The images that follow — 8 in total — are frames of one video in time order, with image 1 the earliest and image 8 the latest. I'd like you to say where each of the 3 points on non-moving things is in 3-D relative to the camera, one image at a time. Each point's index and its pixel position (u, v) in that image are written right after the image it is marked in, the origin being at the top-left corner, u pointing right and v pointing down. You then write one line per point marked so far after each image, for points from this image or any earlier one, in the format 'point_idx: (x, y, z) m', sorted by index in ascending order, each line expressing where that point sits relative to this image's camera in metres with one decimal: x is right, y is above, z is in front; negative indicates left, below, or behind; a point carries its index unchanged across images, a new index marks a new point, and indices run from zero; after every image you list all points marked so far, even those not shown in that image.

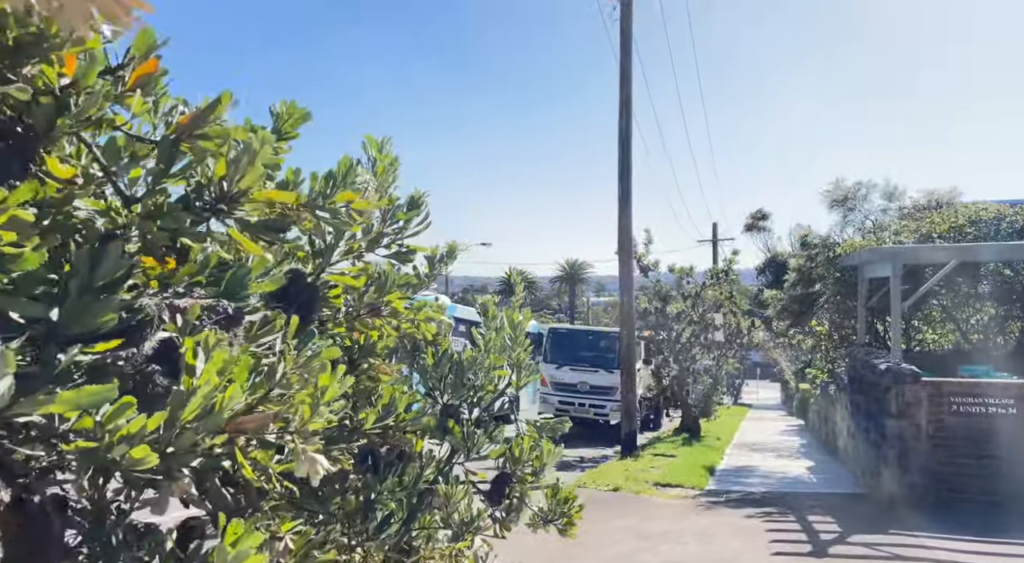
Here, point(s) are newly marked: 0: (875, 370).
0: (+4.3, -1.1, +10.2) m
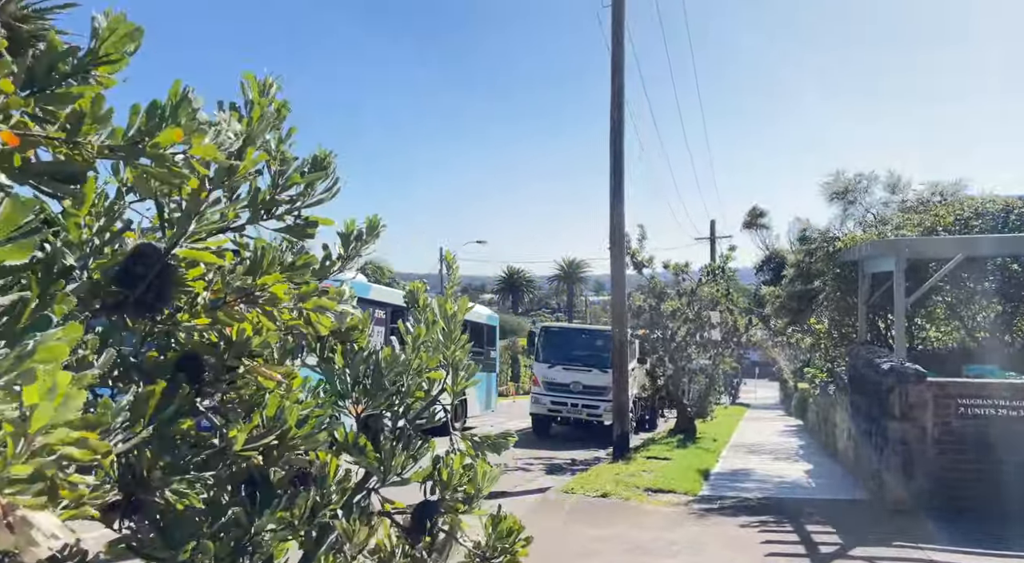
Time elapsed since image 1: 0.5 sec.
0: (+4.1, -1.0, +9.7) m
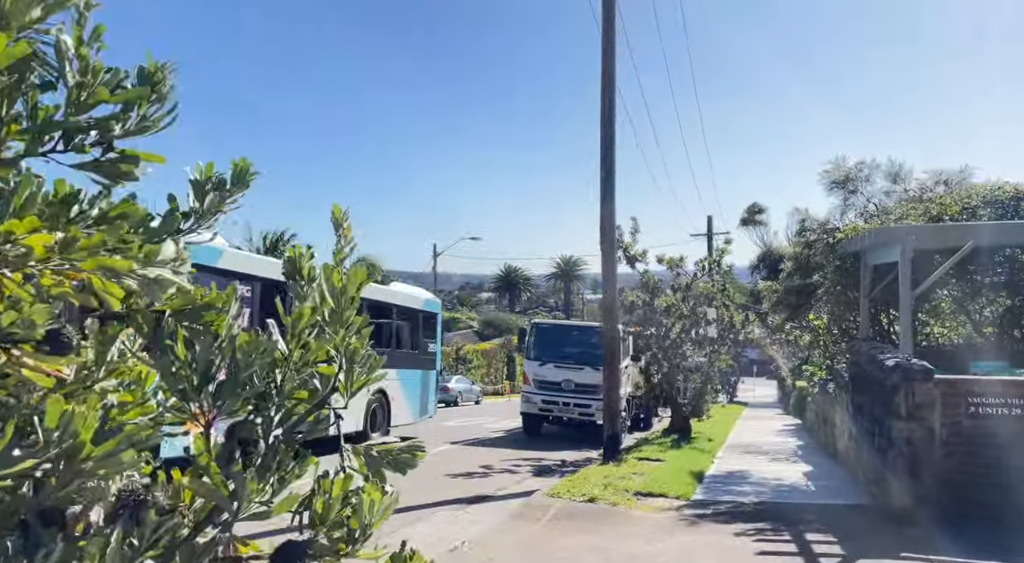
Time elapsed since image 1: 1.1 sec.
0: (+3.9, -0.9, +9.1) m
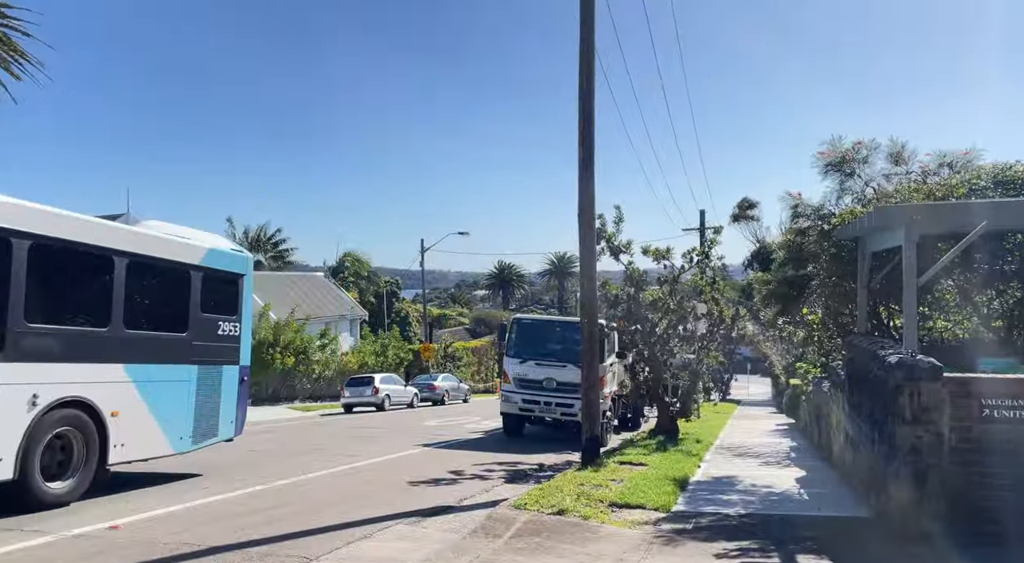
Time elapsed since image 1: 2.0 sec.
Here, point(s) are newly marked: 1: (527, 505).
0: (+3.5, -0.8, +8.1) m
1: (+0.2, -2.5, +9.6) m
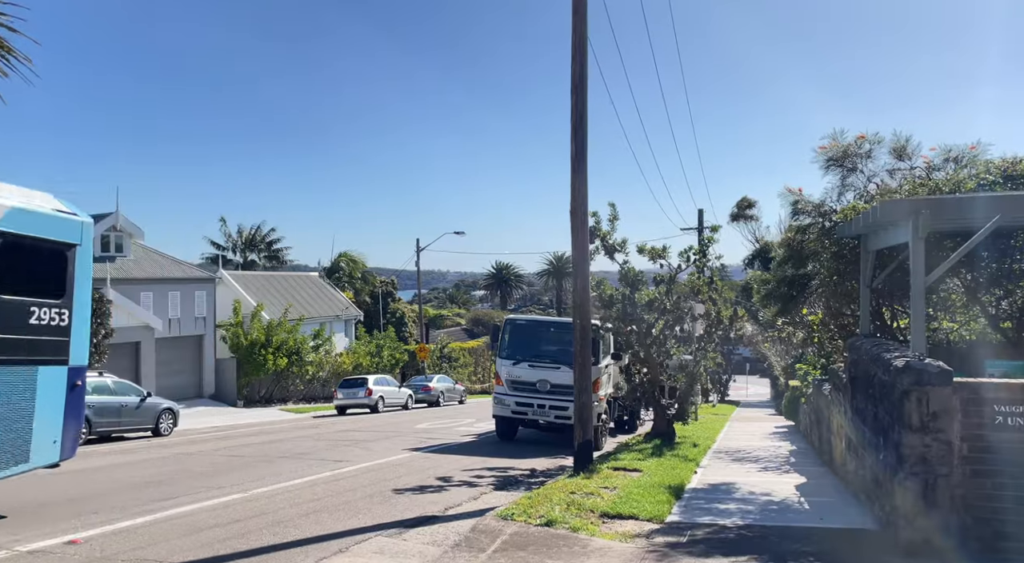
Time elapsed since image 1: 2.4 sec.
0: (+3.4, -0.8, +7.7) m
1: (0.0, -2.5, +9.1) m
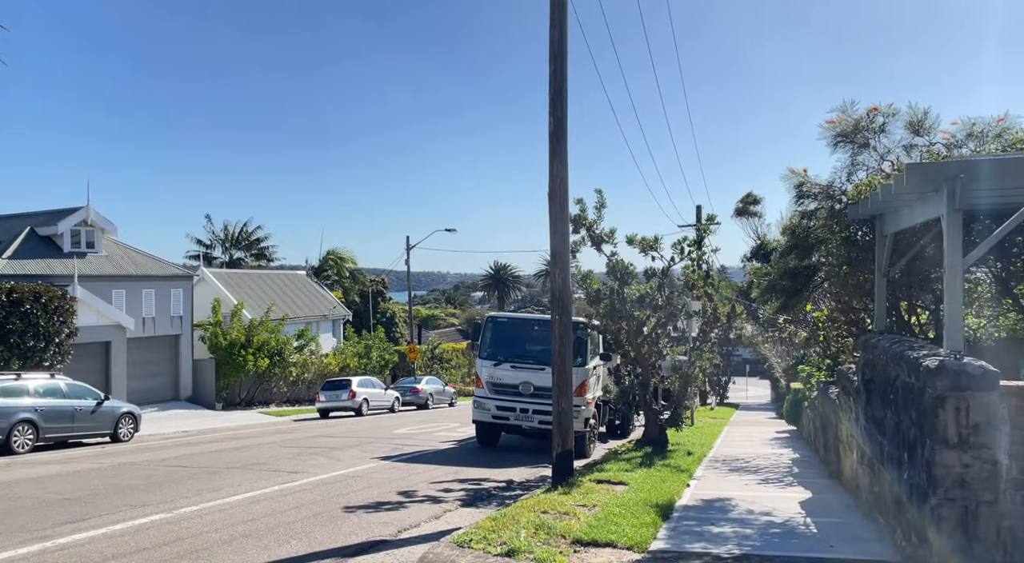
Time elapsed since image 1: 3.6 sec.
0: (+3.0, -0.7, +6.3) m
1: (-0.4, -2.4, +7.8) m
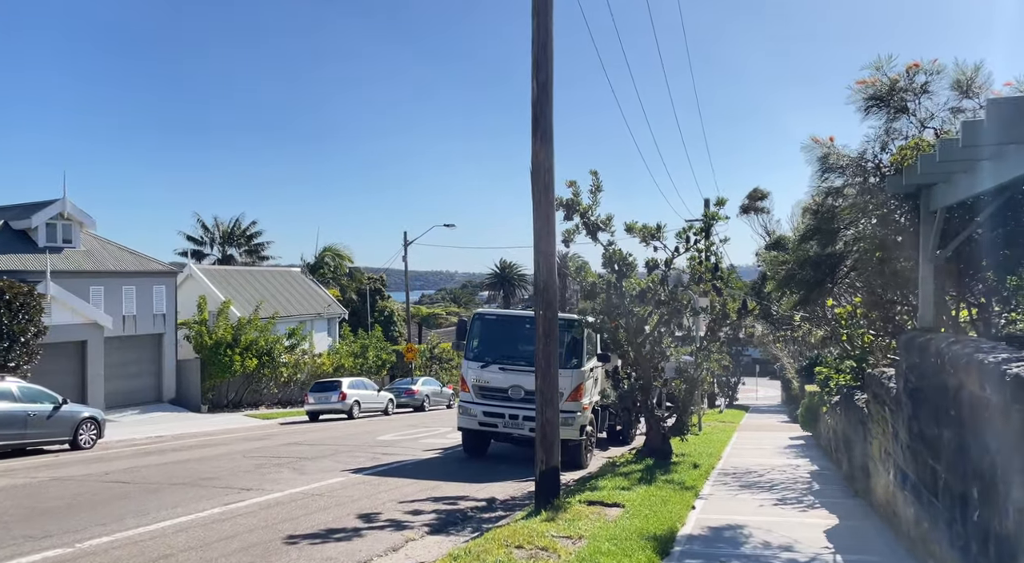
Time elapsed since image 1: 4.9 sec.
0: (+2.7, -0.5, +4.7) m
1: (-0.7, -2.3, +6.3) m
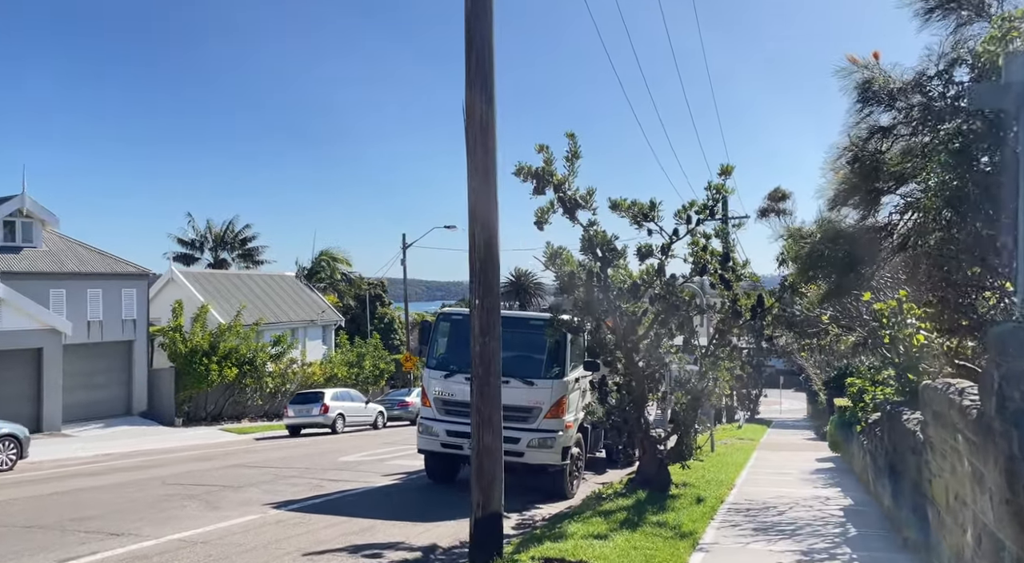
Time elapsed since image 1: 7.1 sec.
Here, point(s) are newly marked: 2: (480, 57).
0: (+1.9, -0.3, +2.1) m
1: (-1.4, -2.0, +3.7) m
2: (-0.3, +1.9, +7.4) m
